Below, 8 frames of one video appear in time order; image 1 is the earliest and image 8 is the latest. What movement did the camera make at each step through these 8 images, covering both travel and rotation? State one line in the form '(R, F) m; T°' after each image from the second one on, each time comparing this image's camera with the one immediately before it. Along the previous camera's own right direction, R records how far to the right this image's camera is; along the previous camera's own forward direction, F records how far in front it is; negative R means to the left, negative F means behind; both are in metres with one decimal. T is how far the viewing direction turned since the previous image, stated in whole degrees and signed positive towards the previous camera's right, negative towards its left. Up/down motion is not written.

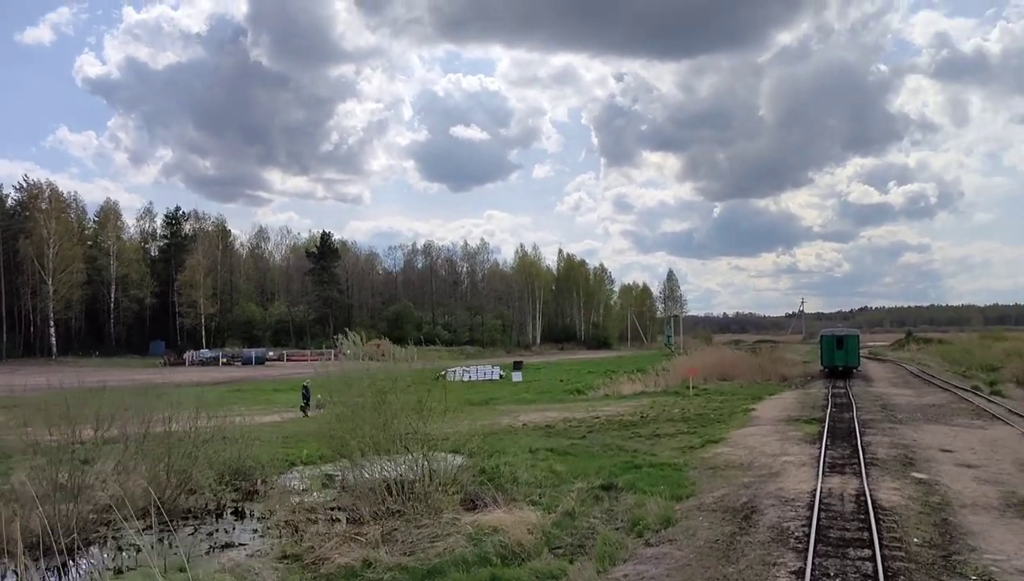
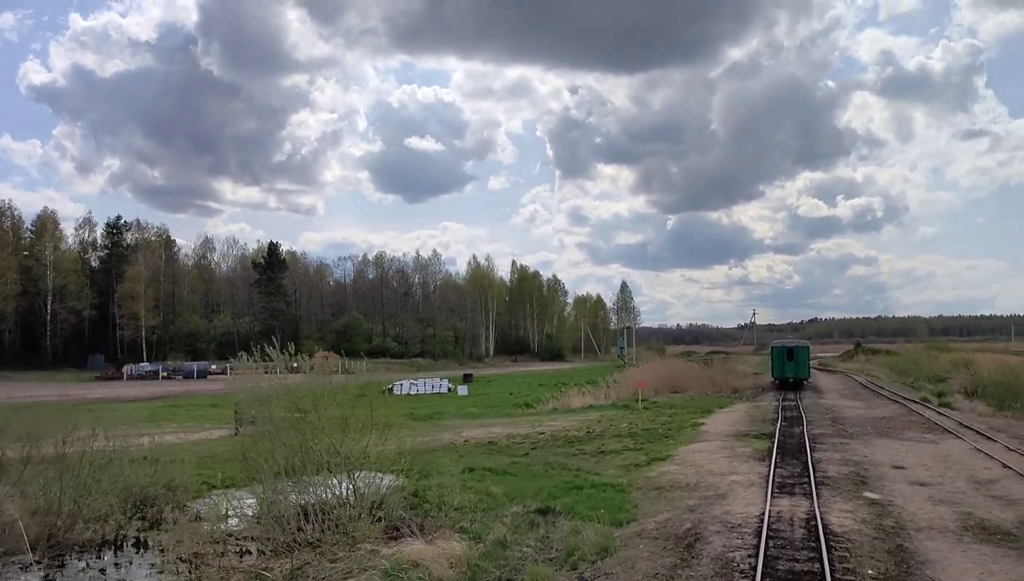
(+0.4, +1.0) m; +3°
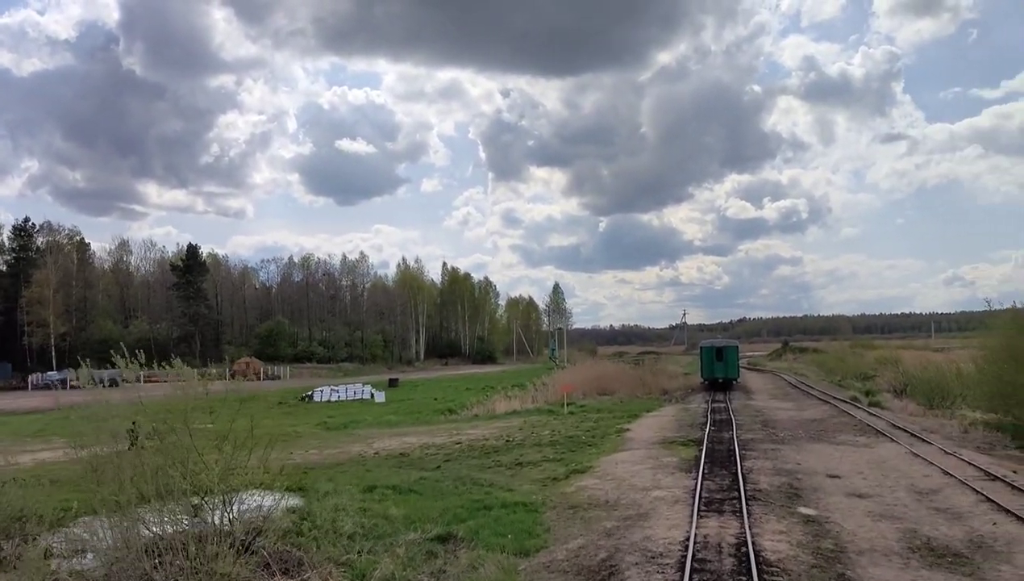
(+0.6, +1.7) m; +4°
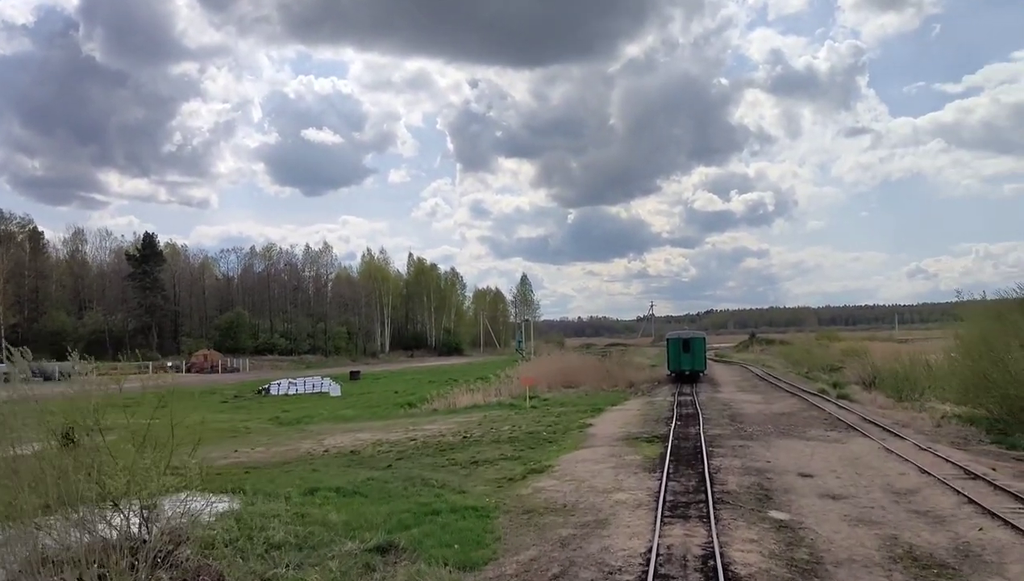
(+0.3, +1.1) m; +2°
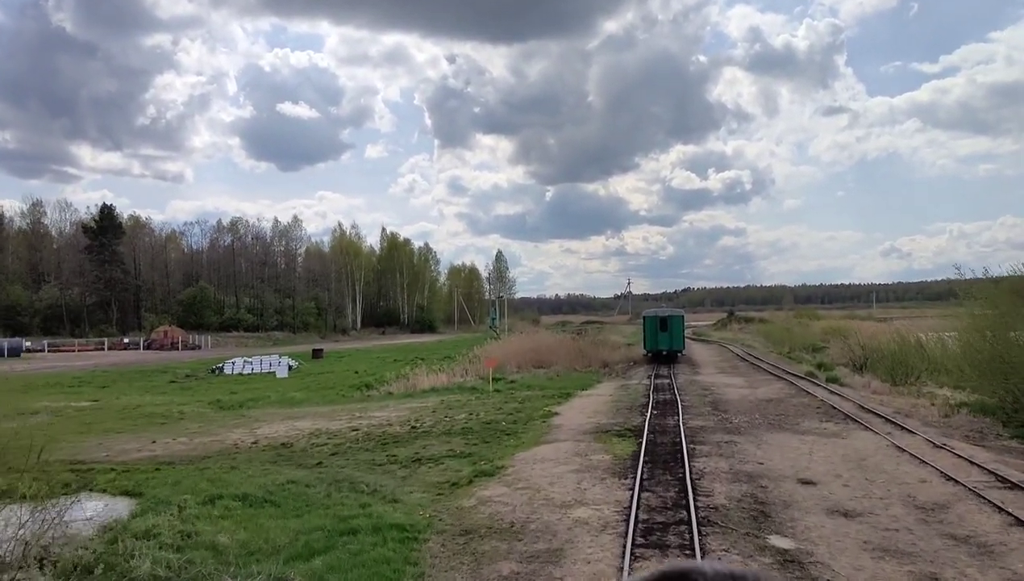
(+0.5, +2.6) m; +1°
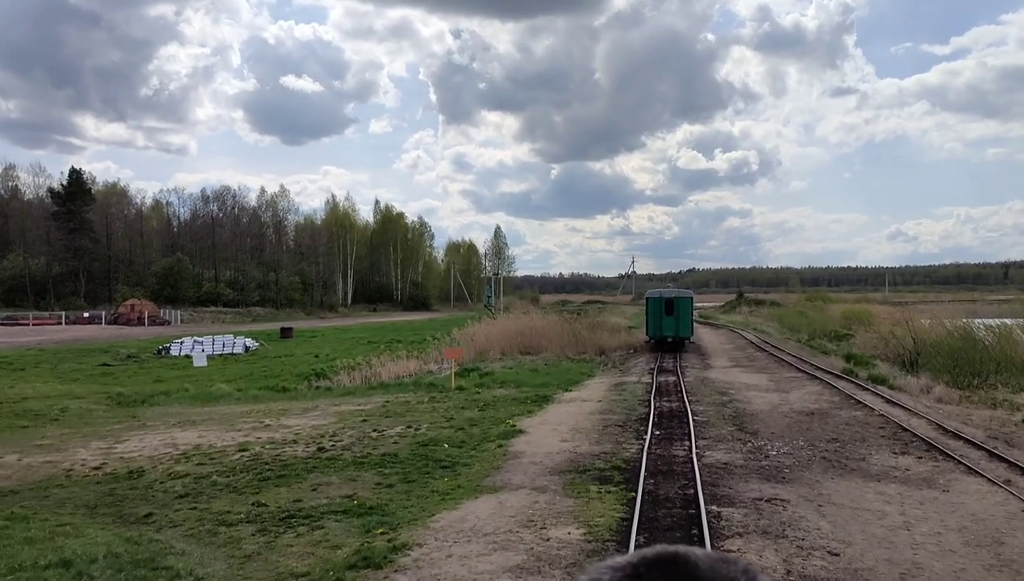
(+0.8, +5.5) m; 0°
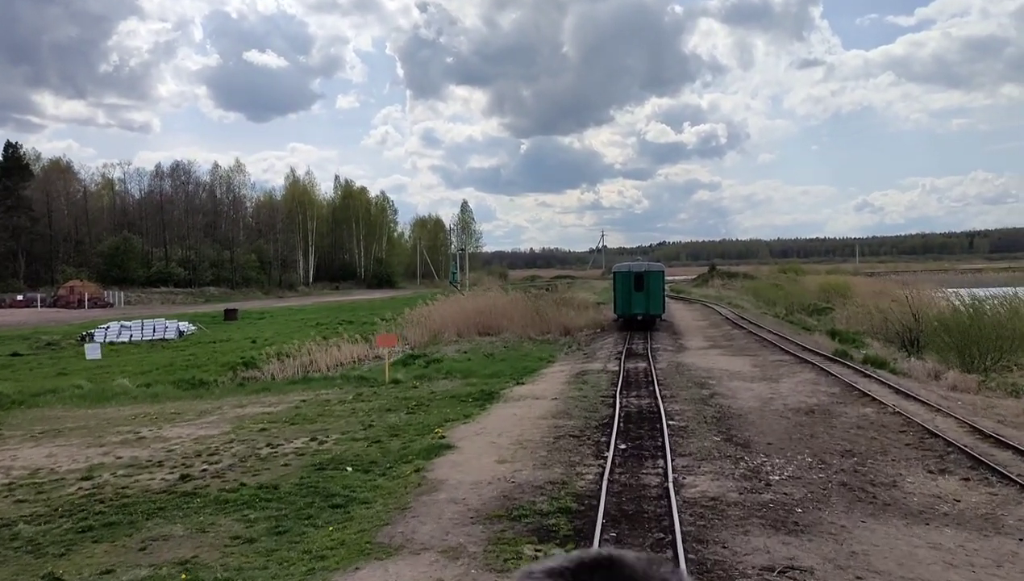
(+0.6, +3.2) m; +2°
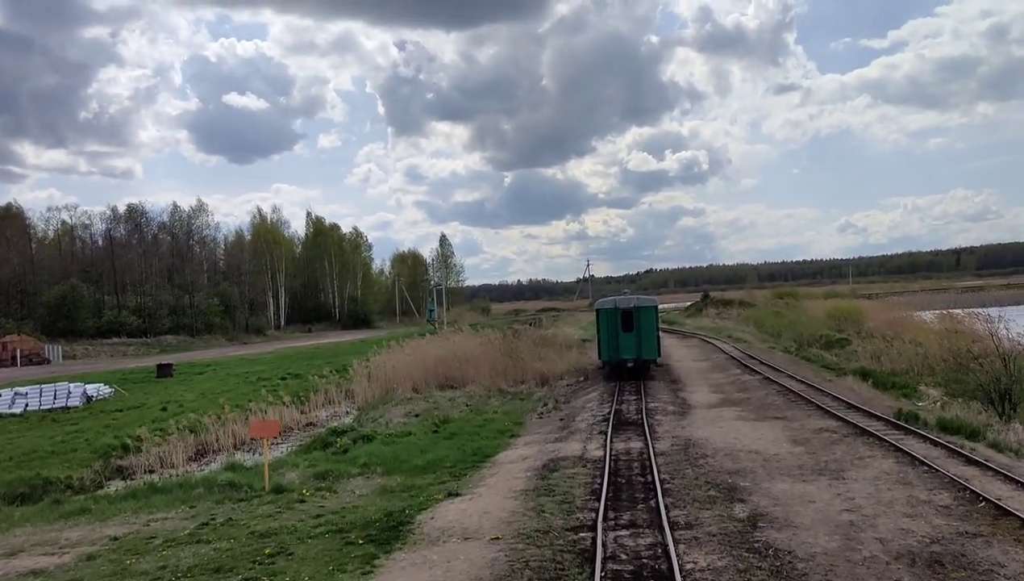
(+0.8, +5.8) m; +1°
